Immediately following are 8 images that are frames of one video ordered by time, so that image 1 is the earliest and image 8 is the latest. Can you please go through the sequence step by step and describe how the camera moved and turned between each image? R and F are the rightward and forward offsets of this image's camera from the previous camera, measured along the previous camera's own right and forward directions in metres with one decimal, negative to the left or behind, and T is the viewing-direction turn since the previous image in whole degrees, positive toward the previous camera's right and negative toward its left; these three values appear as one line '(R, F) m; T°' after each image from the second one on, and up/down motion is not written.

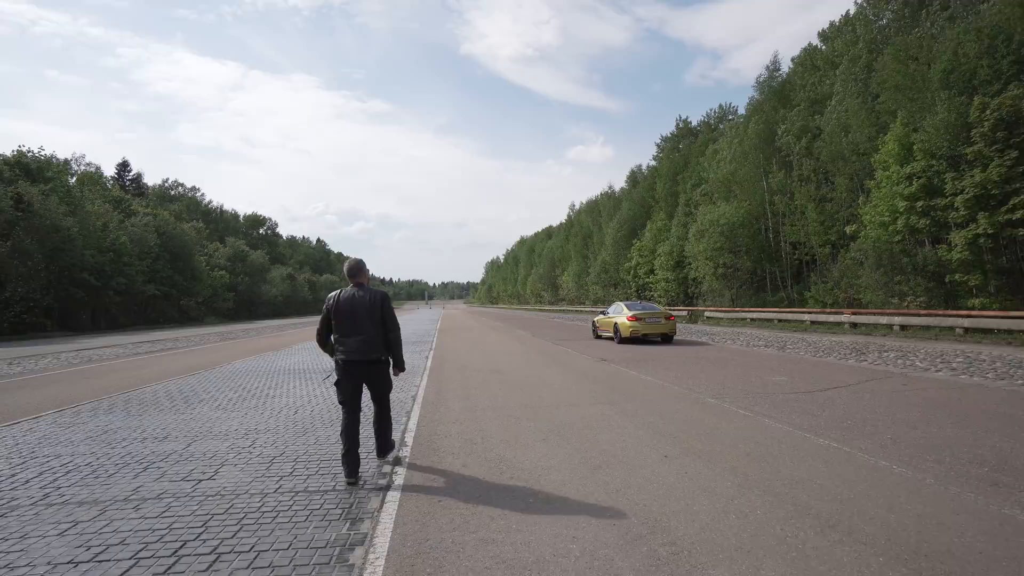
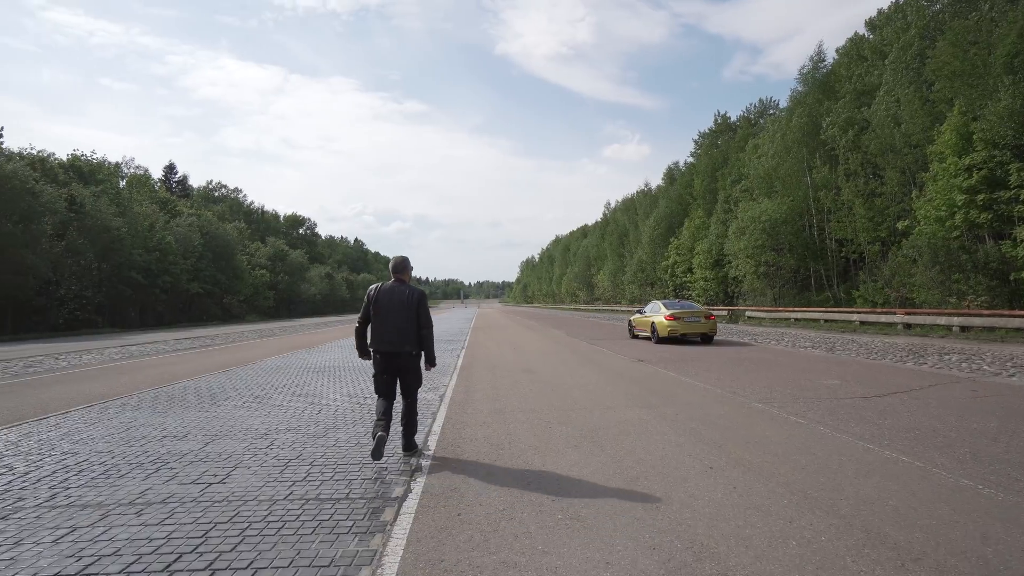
(0.0, +0.4) m; -3°
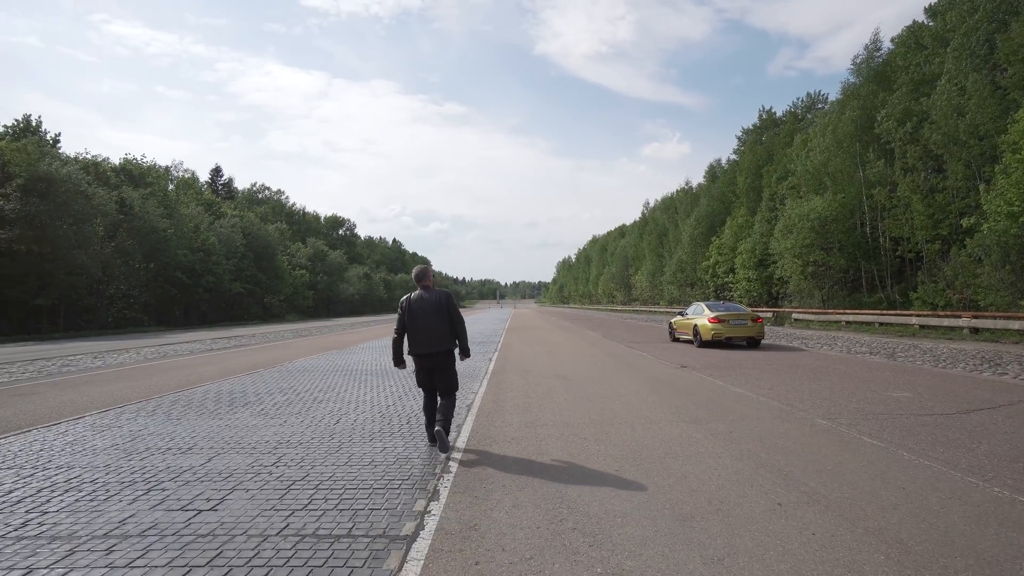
(0.0, +0.7) m; -3°
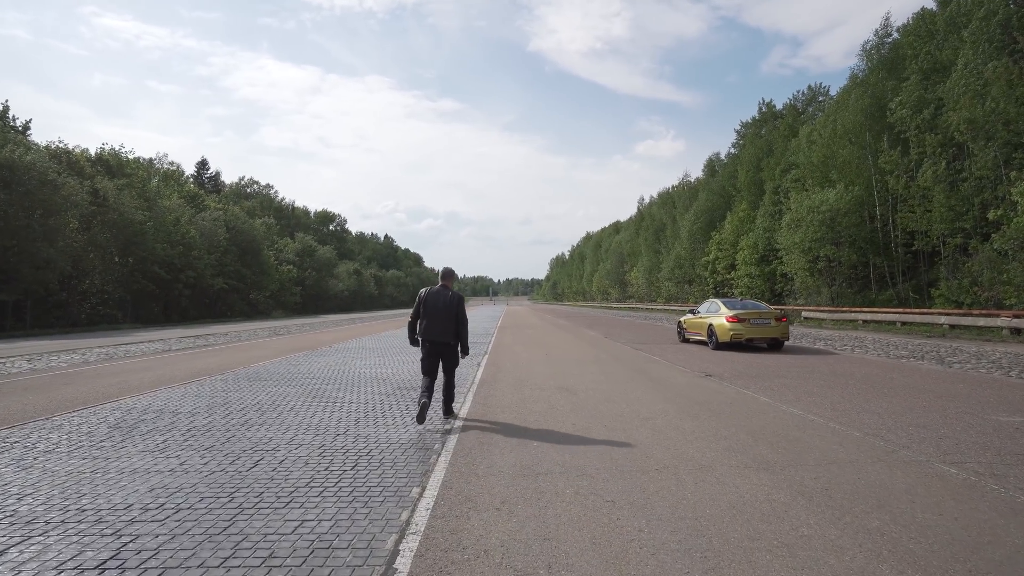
(0.0, +2.1) m; +1°
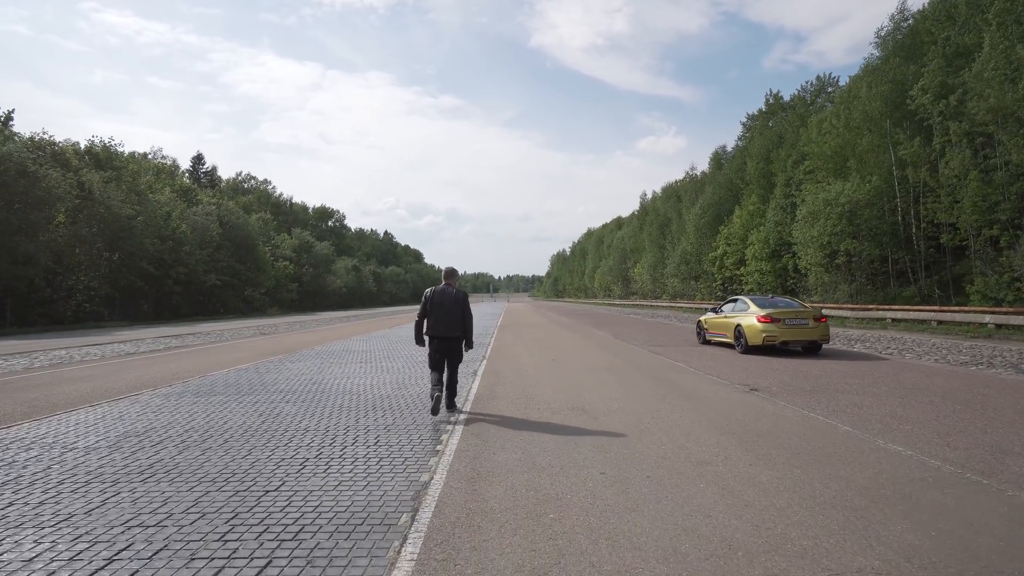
(0.0, +1.9) m; 0°
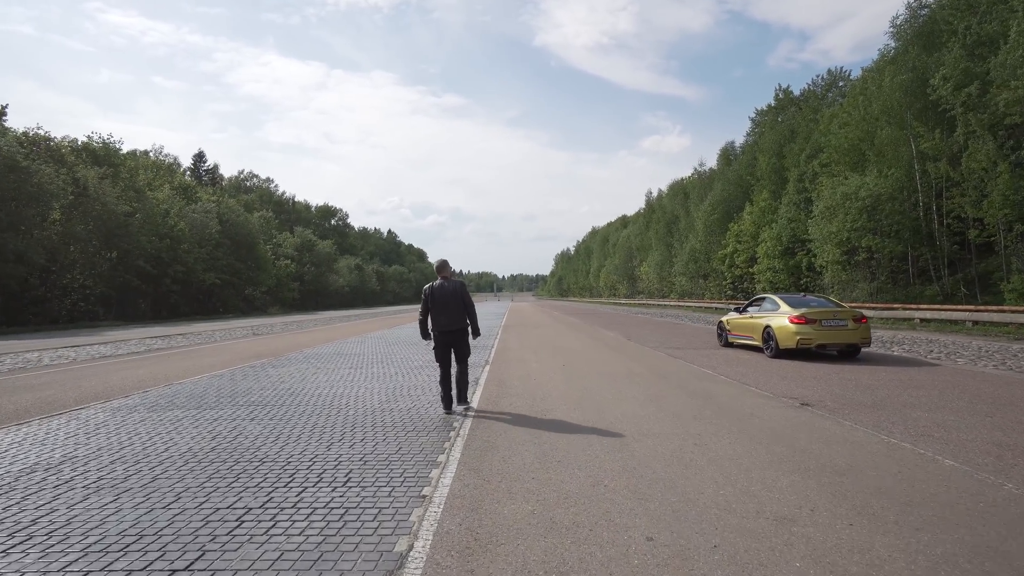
(0.0, +1.4) m; 0°
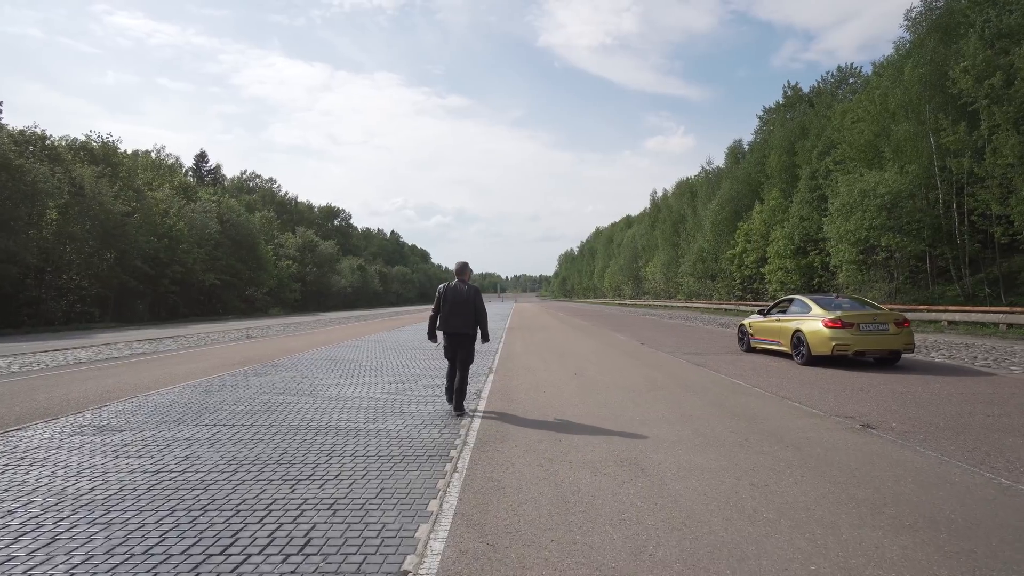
(0.0, +1.1) m; 0°
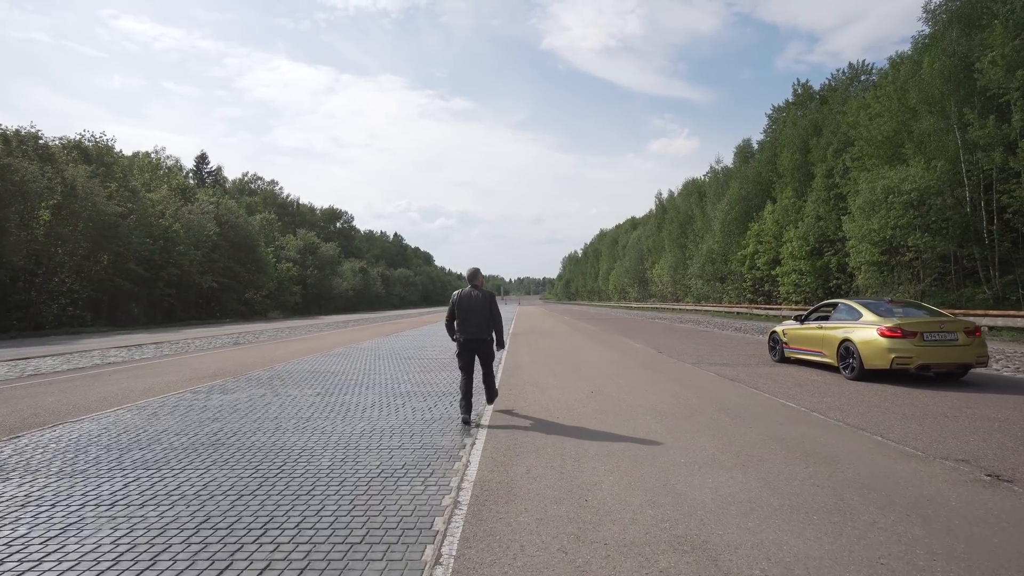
(0.0, +1.6) m; 0°
